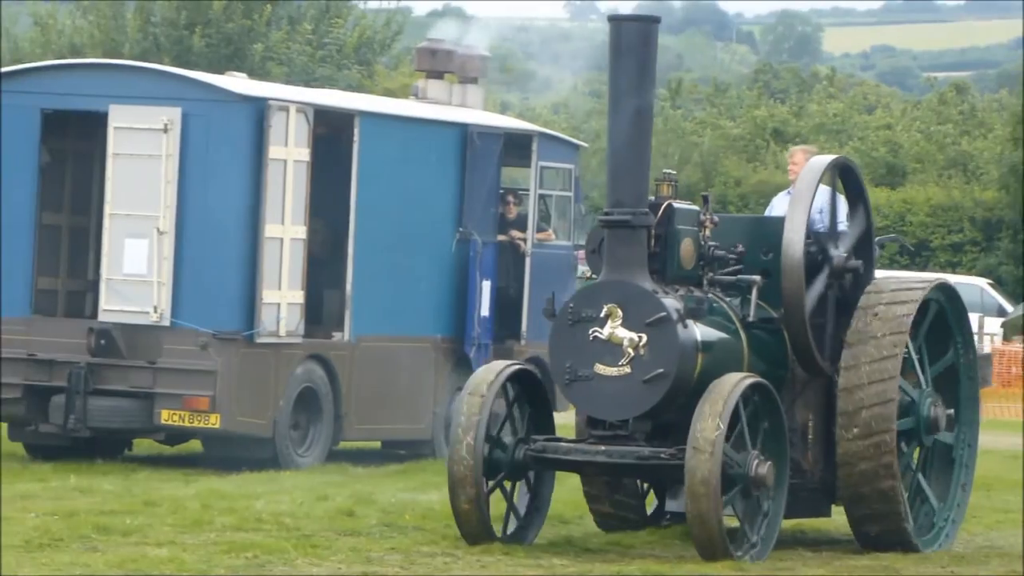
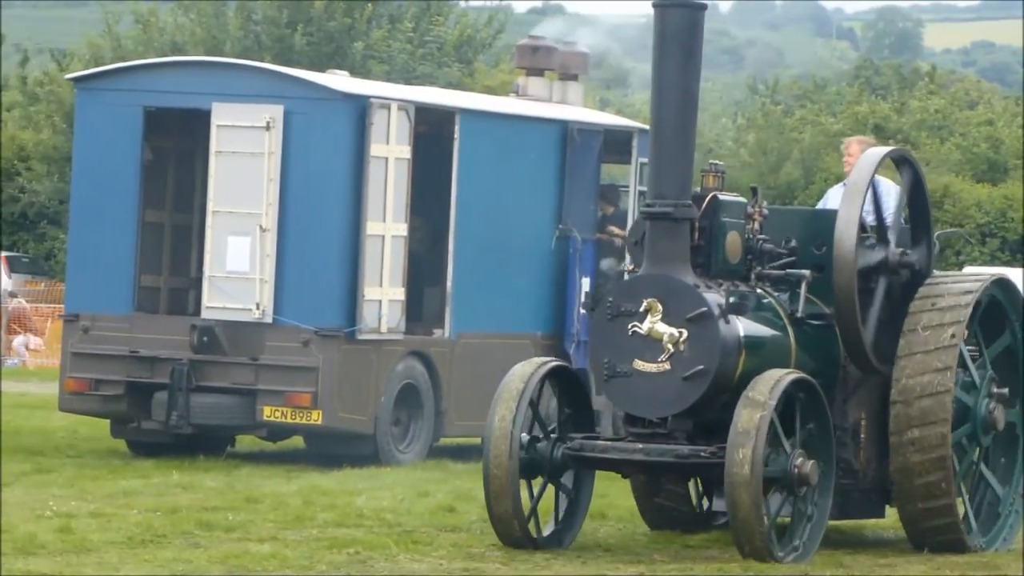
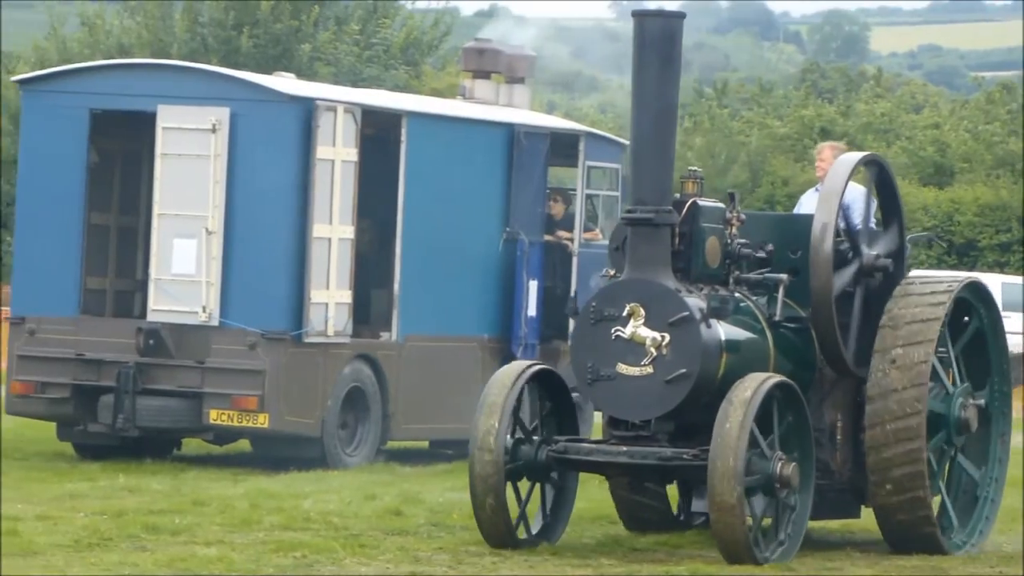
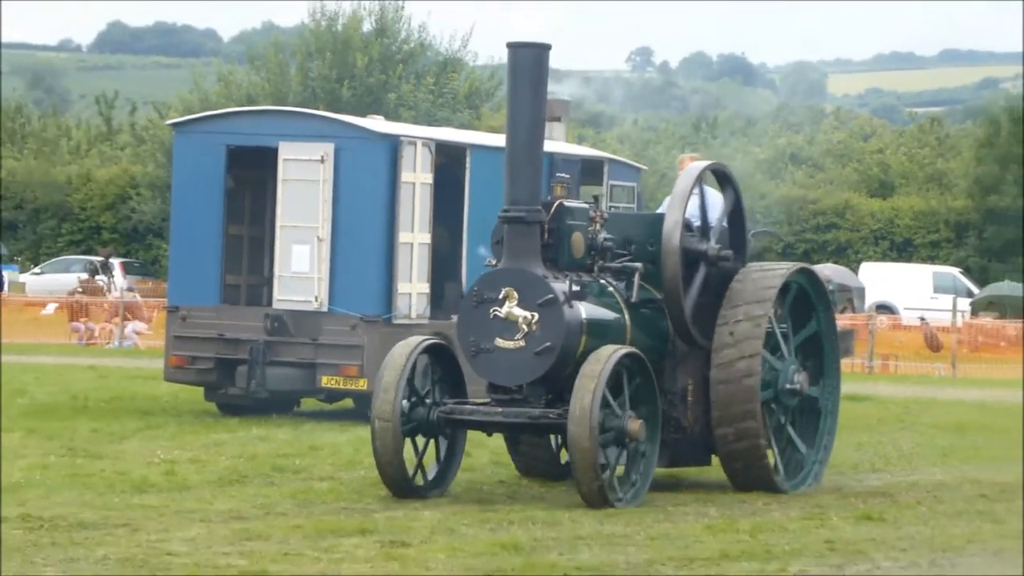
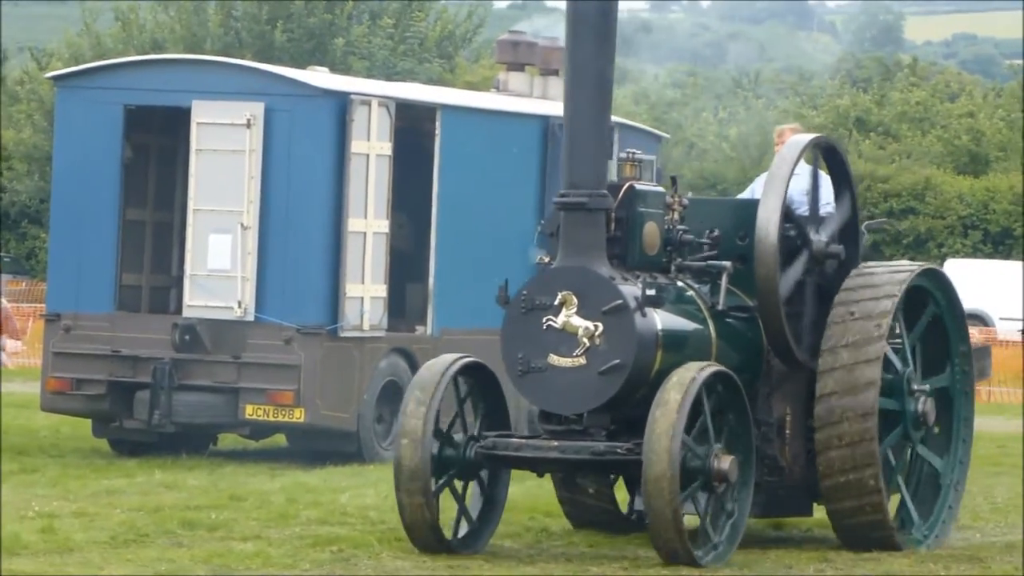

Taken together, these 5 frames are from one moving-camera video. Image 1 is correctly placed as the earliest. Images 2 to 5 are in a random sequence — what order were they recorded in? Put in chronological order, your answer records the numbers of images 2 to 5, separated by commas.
3, 2, 5, 4
